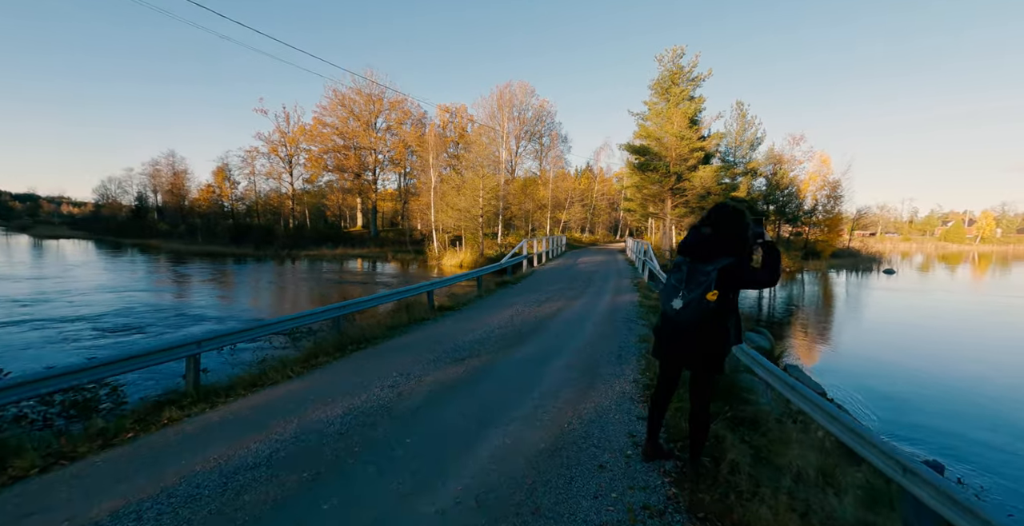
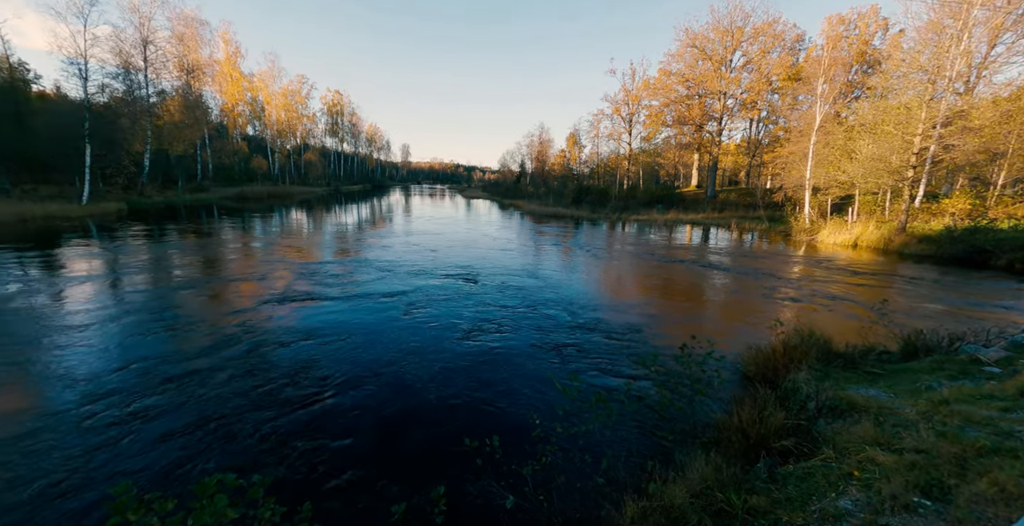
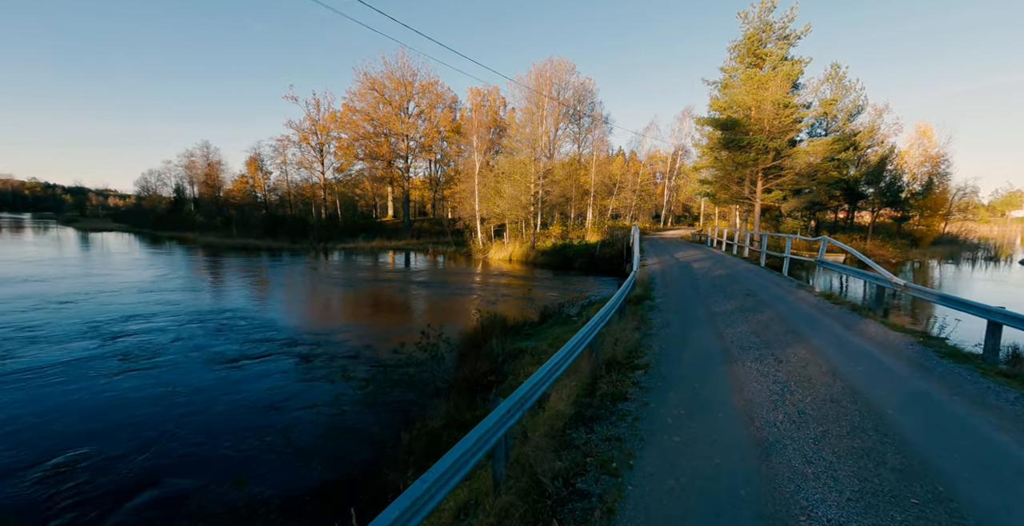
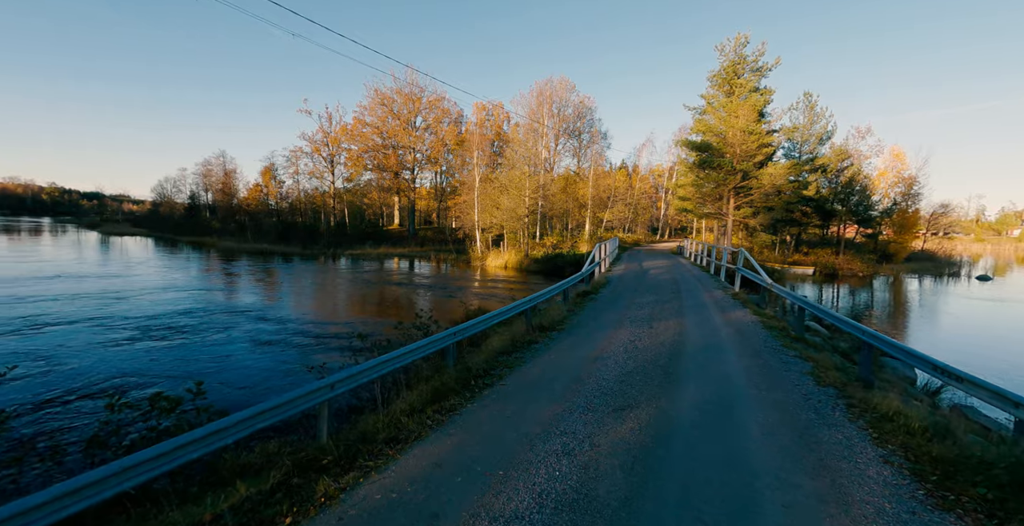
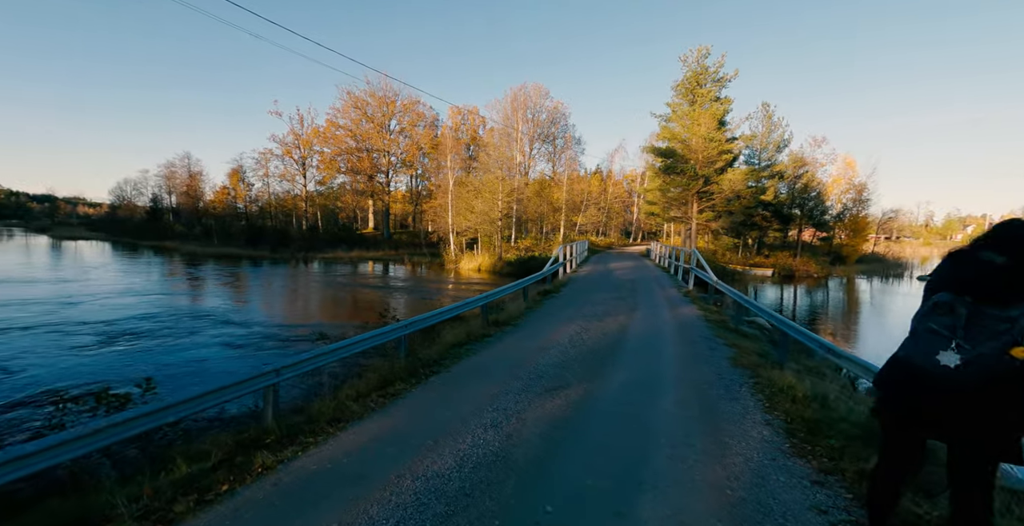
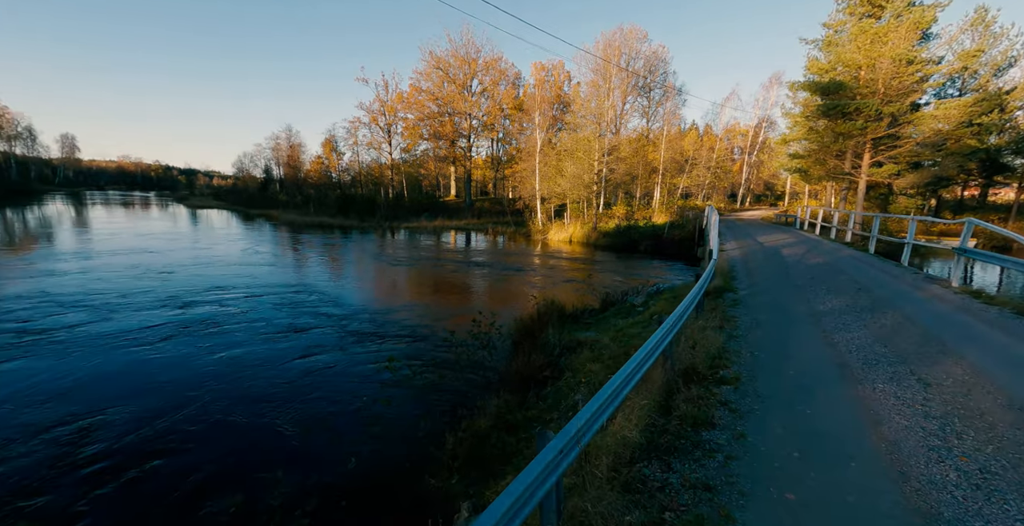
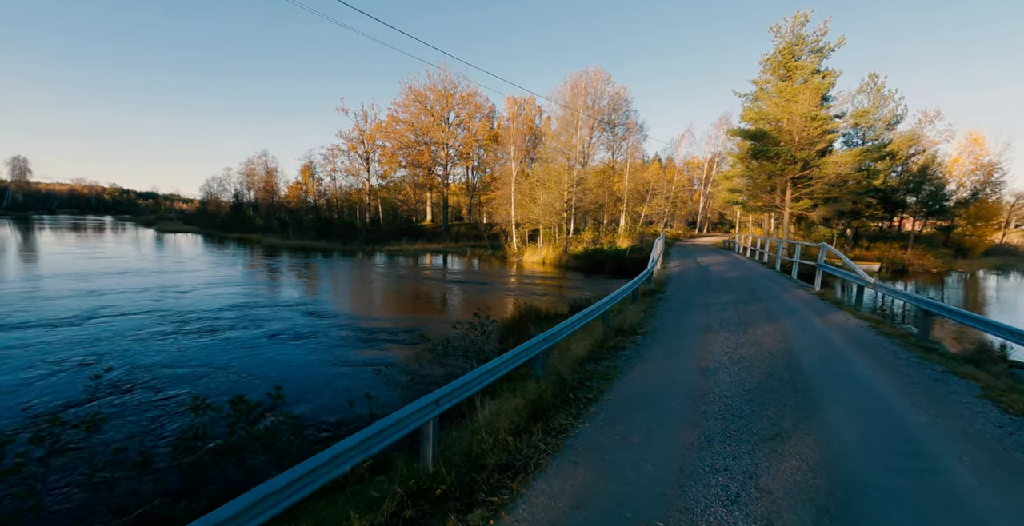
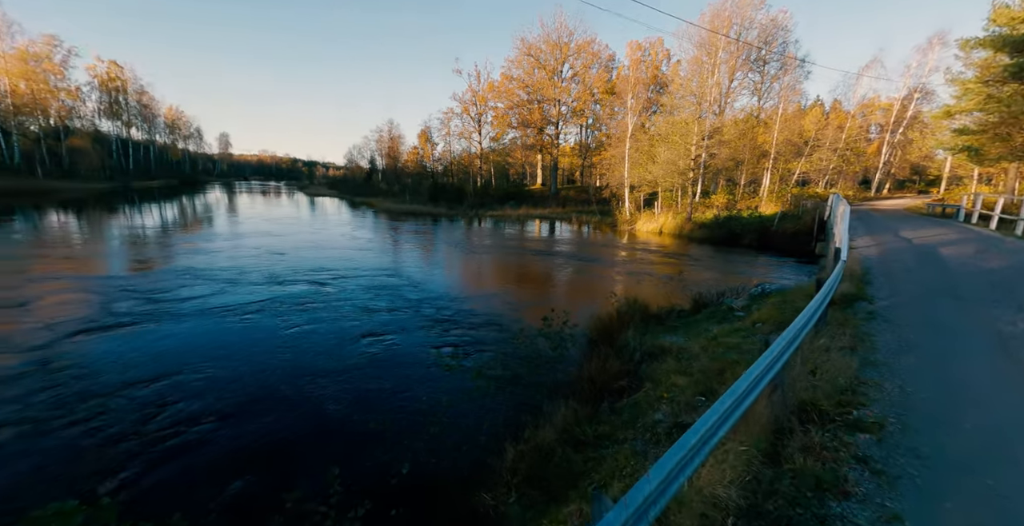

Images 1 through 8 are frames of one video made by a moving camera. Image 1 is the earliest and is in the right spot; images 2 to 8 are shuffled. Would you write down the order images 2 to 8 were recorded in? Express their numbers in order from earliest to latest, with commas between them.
5, 4, 7, 3, 6, 8, 2
